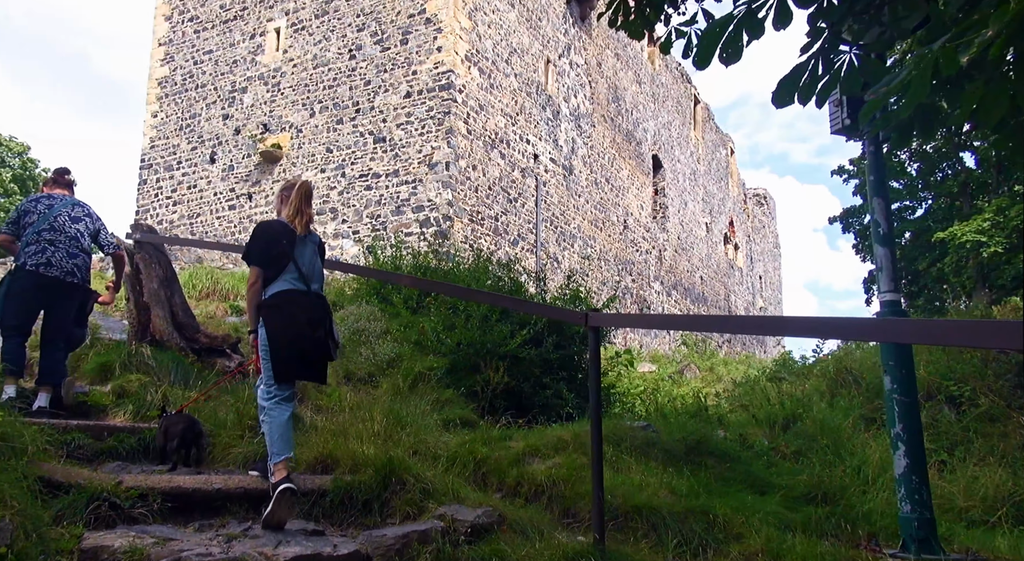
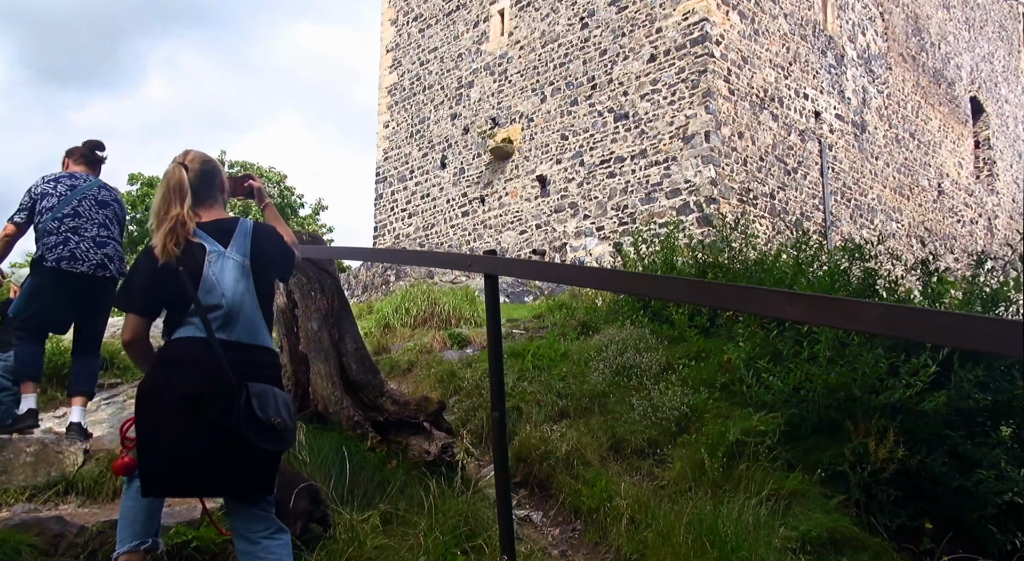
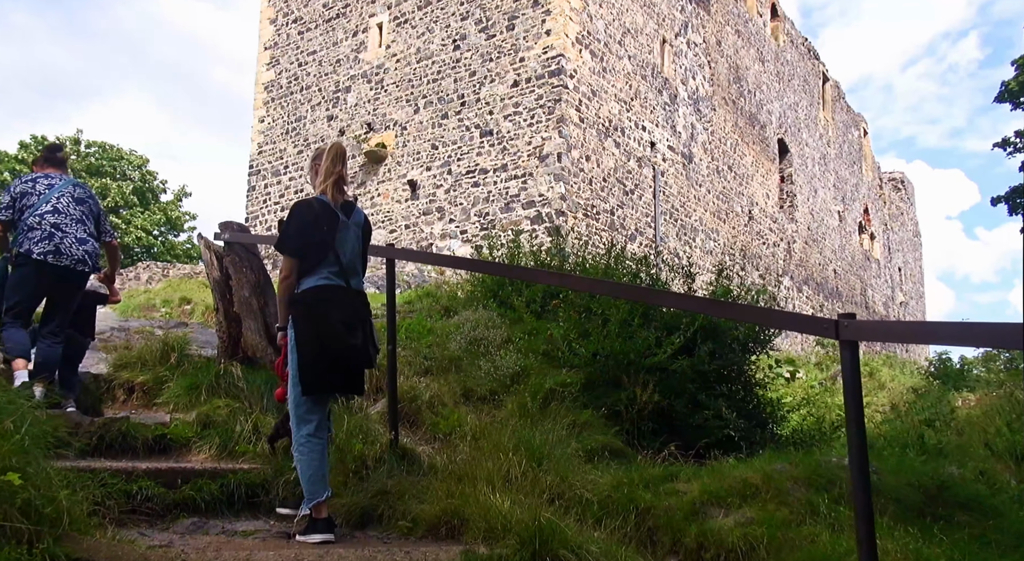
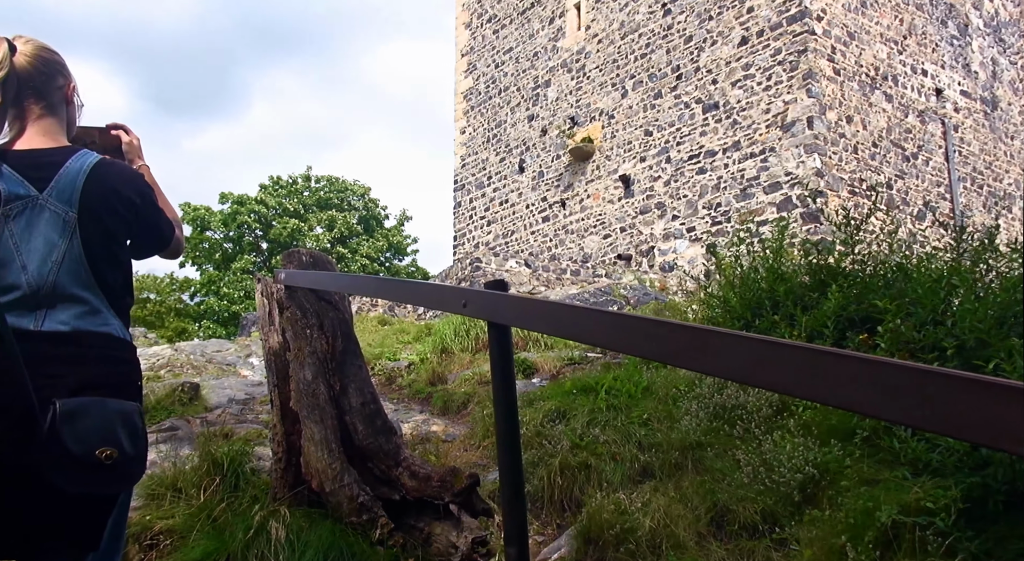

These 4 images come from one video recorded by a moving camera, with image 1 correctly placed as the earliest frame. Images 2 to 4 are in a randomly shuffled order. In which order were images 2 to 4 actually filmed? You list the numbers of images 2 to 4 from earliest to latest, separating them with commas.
3, 2, 4
